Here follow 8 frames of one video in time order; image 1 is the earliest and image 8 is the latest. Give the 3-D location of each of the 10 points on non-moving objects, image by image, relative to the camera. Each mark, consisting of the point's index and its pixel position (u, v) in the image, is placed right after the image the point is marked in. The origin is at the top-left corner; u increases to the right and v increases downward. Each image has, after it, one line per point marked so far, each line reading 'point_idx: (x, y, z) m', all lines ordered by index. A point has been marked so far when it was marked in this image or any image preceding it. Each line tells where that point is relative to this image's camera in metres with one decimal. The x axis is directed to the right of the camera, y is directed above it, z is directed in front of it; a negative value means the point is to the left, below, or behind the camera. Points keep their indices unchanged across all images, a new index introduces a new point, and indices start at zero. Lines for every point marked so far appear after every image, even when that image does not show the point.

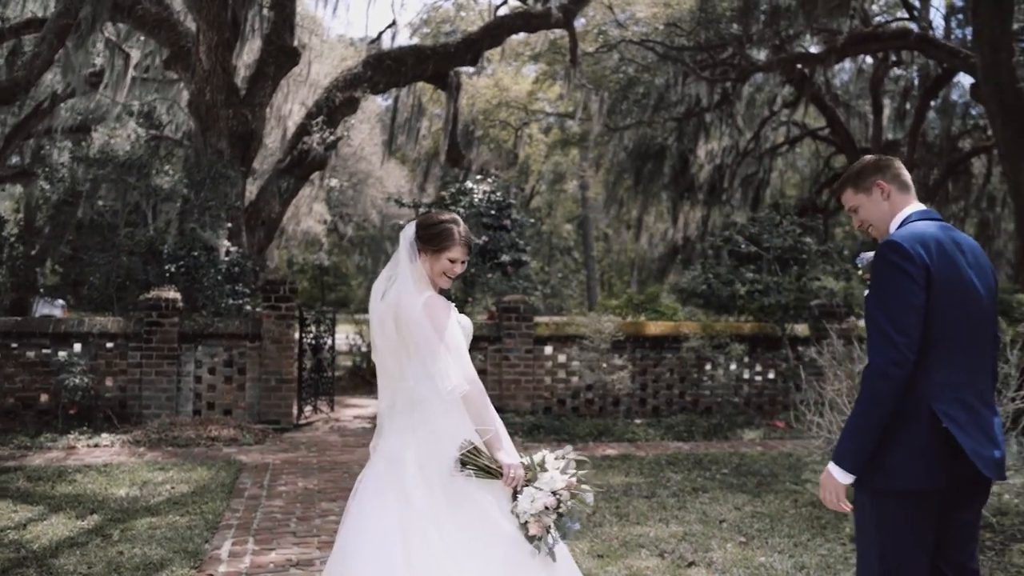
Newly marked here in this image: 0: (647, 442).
0: (+1.1, -1.3, +8.6) m
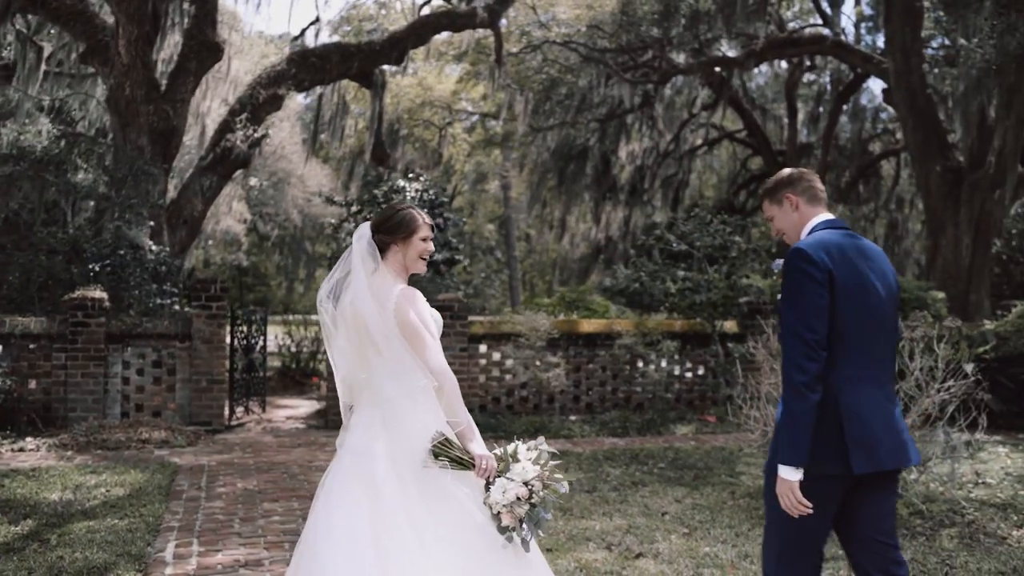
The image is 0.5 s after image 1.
0: (+0.6, -1.3, +8.7) m
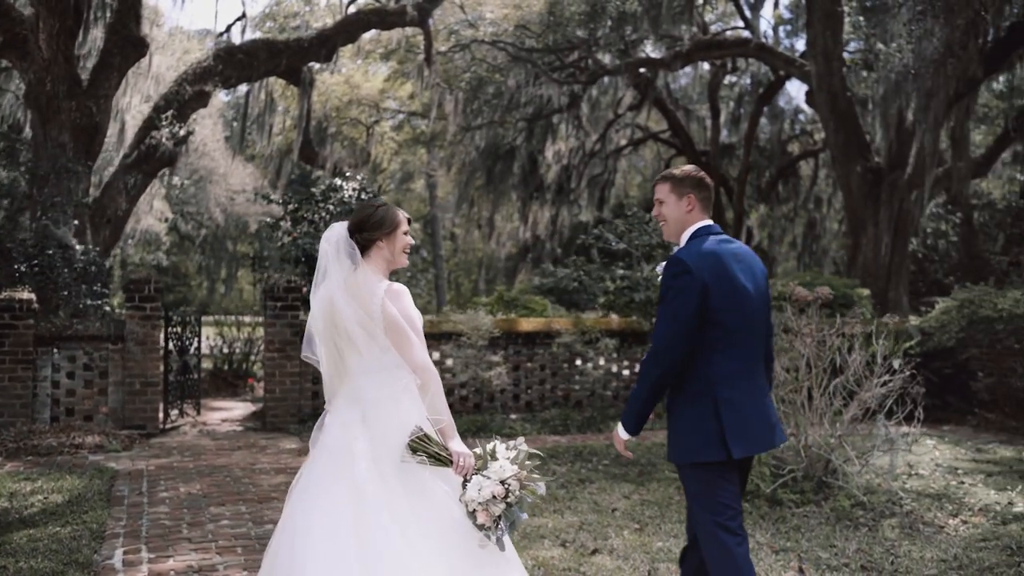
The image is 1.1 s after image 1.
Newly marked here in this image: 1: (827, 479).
0: (+0.1, -1.2, +8.8) m
1: (+1.9, -1.1, +6.2) m
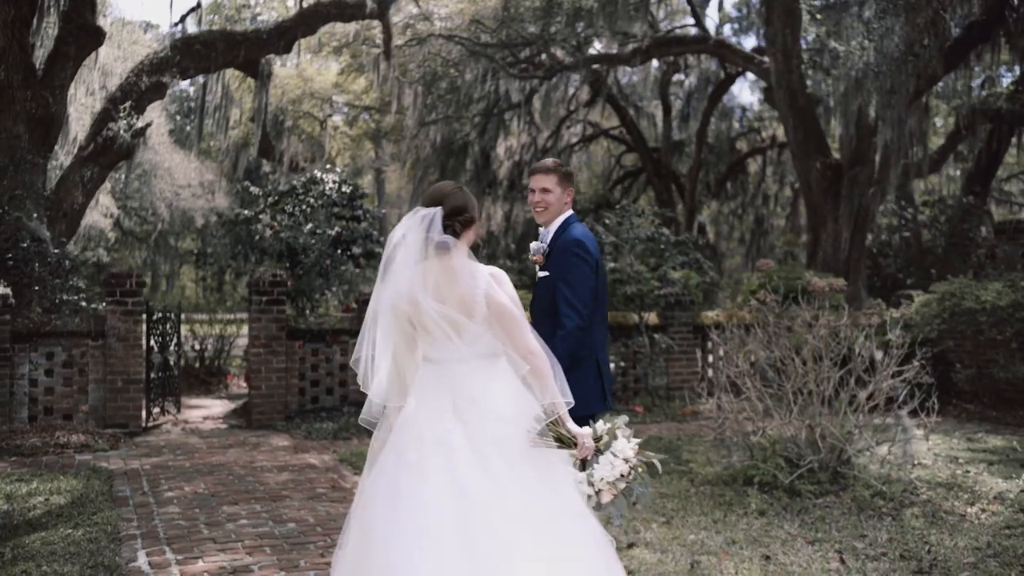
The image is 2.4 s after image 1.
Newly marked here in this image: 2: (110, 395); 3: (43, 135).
0: (+0.1, -1.2, +8.7) m
1: (+2.0, -1.1, +6.2) m
2: (-3.3, -0.9, +8.5) m
3: (-4.4, +1.5, +10.1) m
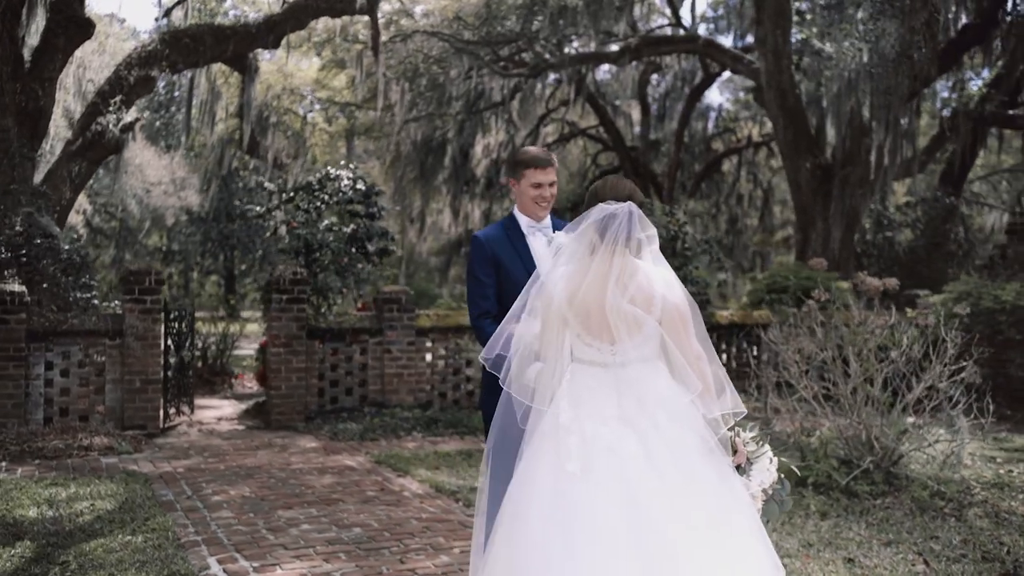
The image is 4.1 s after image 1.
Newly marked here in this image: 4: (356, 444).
0: (+0.3, -1.2, +8.6) m
1: (+2.3, -1.1, +6.2) m
2: (-3.0, -0.9, +8.2) m
3: (-4.2, +1.5, +9.9) m
4: (-1.2, -1.2, +7.8) m
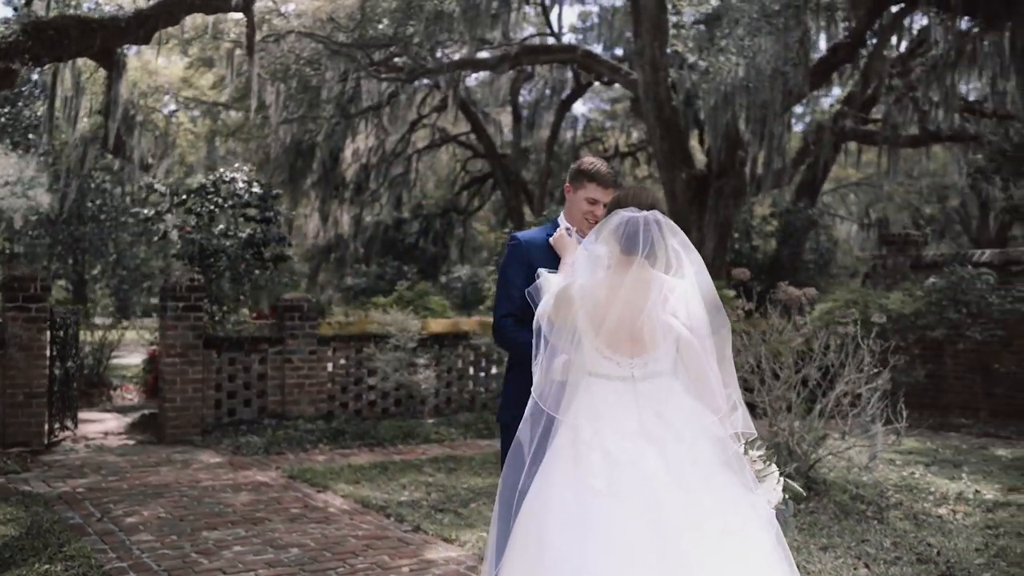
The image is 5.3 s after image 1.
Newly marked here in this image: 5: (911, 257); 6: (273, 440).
0: (-0.5, -1.2, +8.5) m
1: (+1.8, -1.1, +6.3) m
2: (-3.7, -0.9, +7.7) m
3: (-5.1, +1.5, +9.1) m
4: (-1.8, -1.2, +7.5) m
5: (+4.2, +0.3, +11.0) m
6: (-1.8, -1.2, +7.9) m
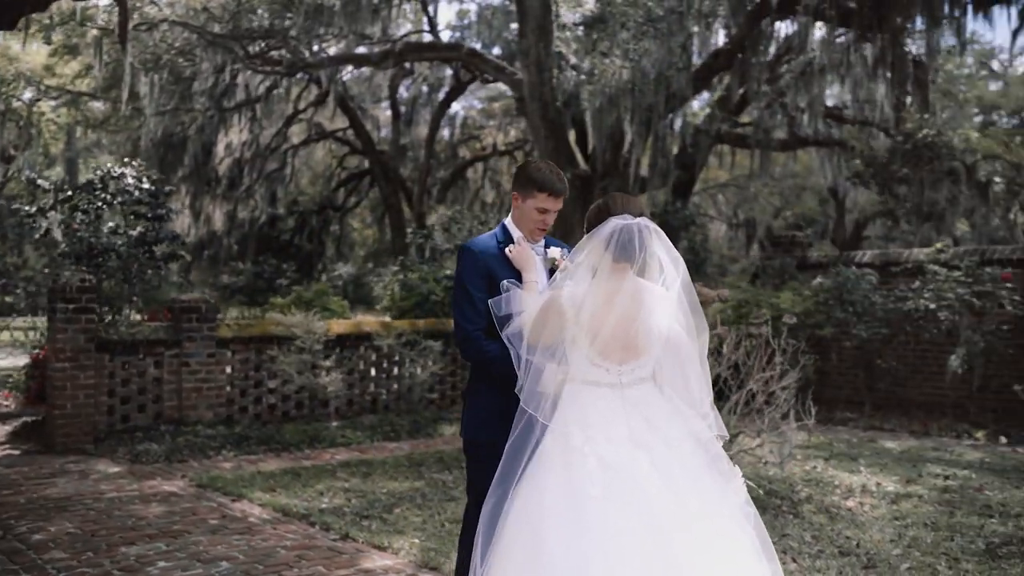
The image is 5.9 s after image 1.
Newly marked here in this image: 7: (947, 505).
0: (-1.2, -1.3, +8.3) m
1: (+1.3, -1.1, +6.5) m
2: (-4.3, -0.9, +7.1) m
3: (-5.9, +1.5, +8.4) m
4: (-2.4, -1.2, +7.2) m
5: (+3.1, +0.3, +11.4) m
6: (-2.5, -1.2, +7.6) m
7: (+2.5, -1.3, +6.1) m
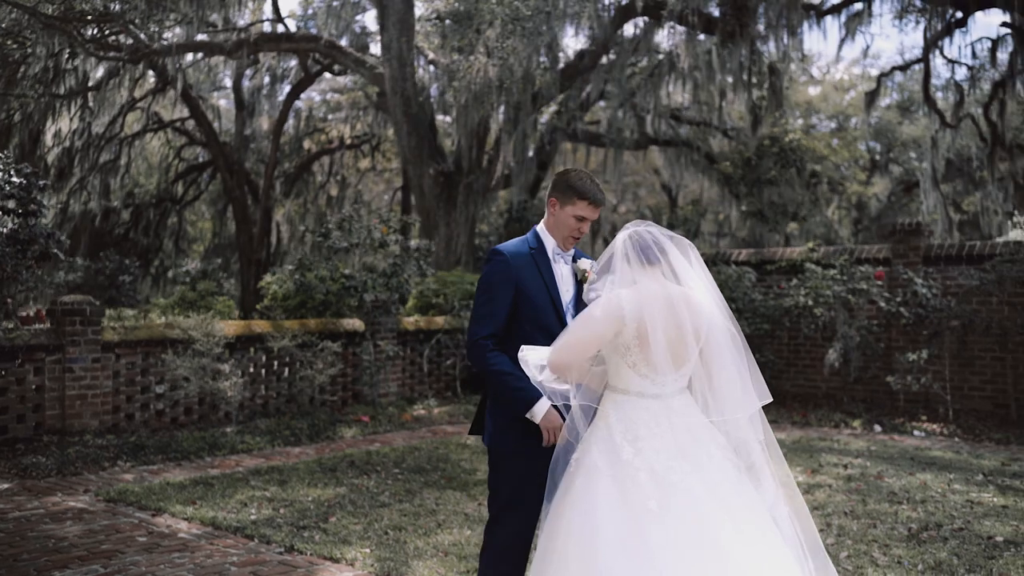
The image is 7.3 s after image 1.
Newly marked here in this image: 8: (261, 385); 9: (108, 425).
0: (-1.9, -1.3, +8.0) m
1: (+0.9, -1.1, +6.6) m
2: (-4.8, -0.9, +6.4) m
3: (-6.6, +1.5, +7.4) m
4: (-2.9, -1.2, +6.7) m
5: (+1.9, +0.4, +11.8) m
6: (-3.1, -1.2, +7.2) m
7: (+2.1, -1.3, +6.4) m
8: (-2.2, -0.9, +9.3) m
9: (-3.2, -1.1, +8.2) m
